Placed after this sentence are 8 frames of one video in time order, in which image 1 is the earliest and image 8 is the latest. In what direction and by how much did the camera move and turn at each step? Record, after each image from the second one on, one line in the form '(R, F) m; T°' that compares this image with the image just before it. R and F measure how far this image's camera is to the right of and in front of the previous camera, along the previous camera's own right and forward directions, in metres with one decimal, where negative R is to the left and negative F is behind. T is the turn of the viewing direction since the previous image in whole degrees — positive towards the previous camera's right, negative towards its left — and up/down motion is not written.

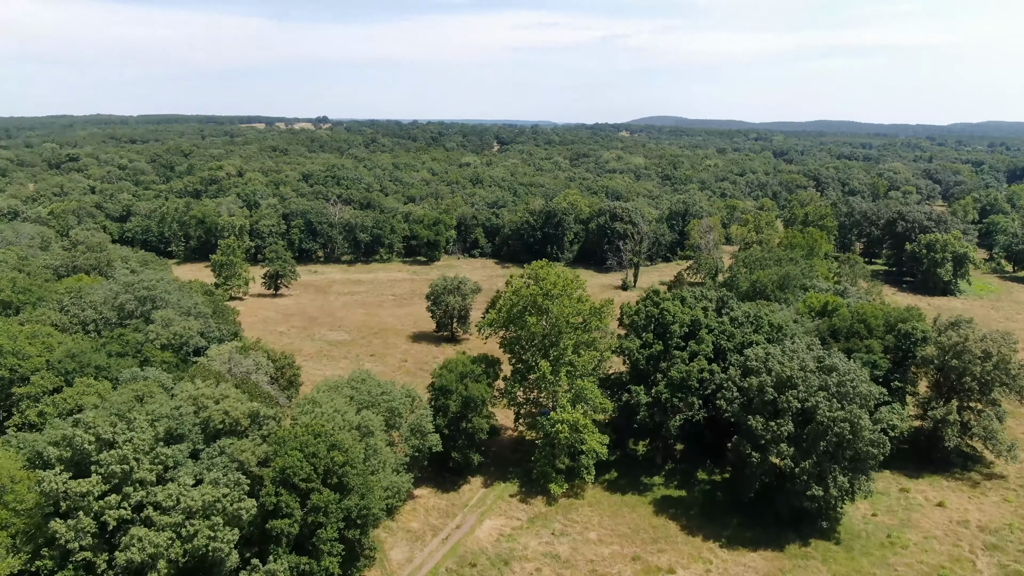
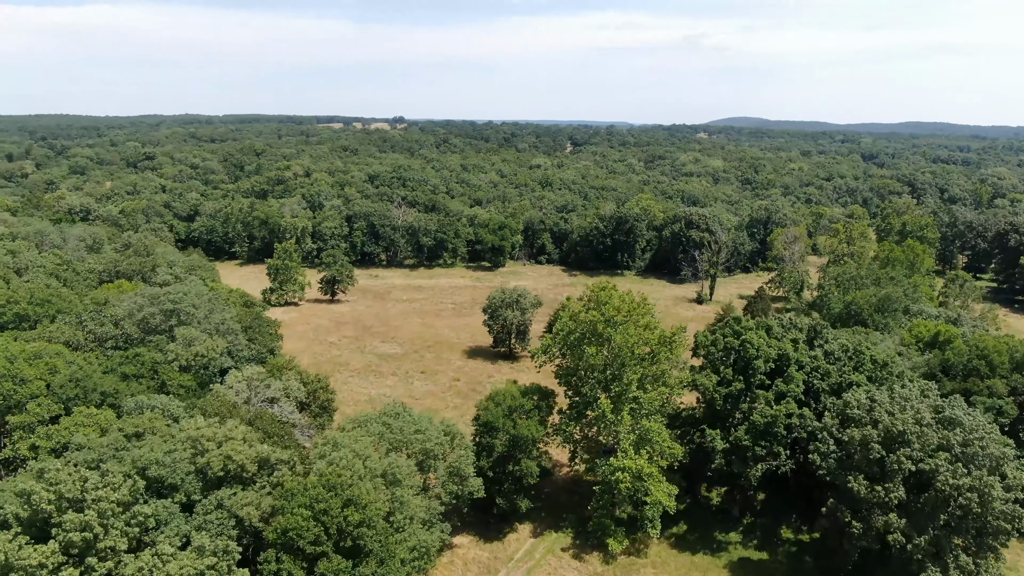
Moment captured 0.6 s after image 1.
(+0.5, +3.6) m; -5°
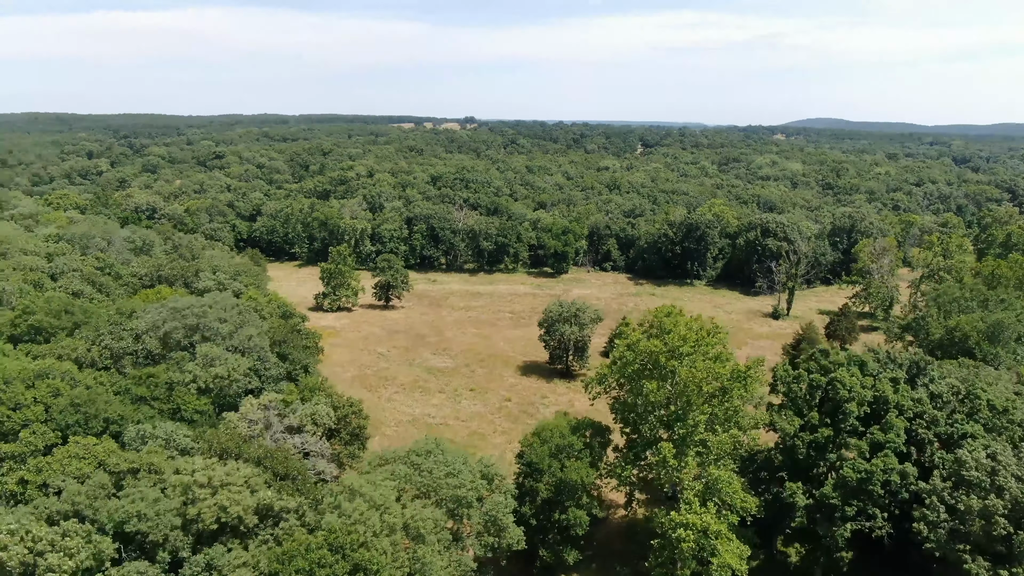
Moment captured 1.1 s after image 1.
(+0.5, +3.0) m; -5°
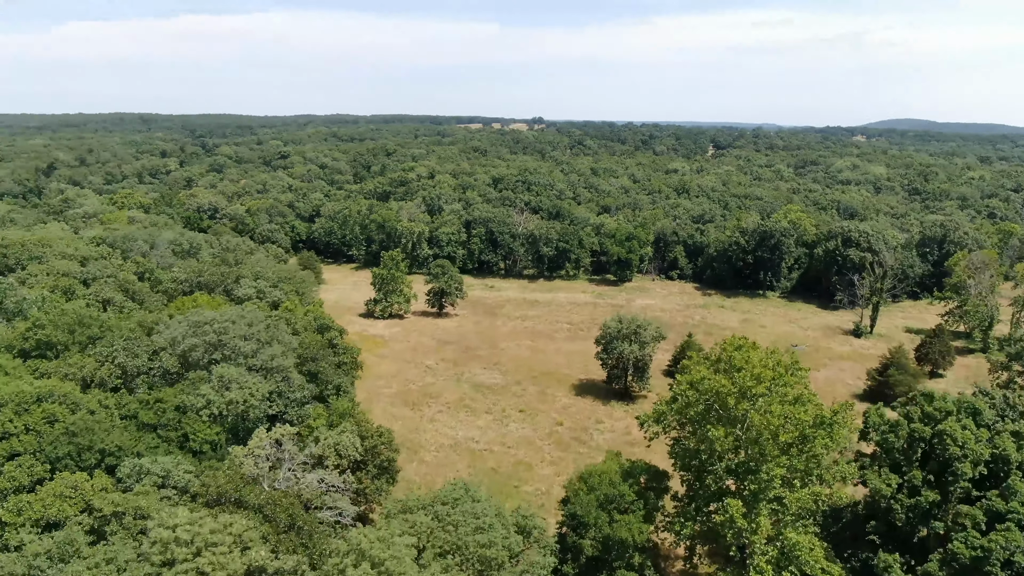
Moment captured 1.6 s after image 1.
(+0.5, +2.8) m; -5°
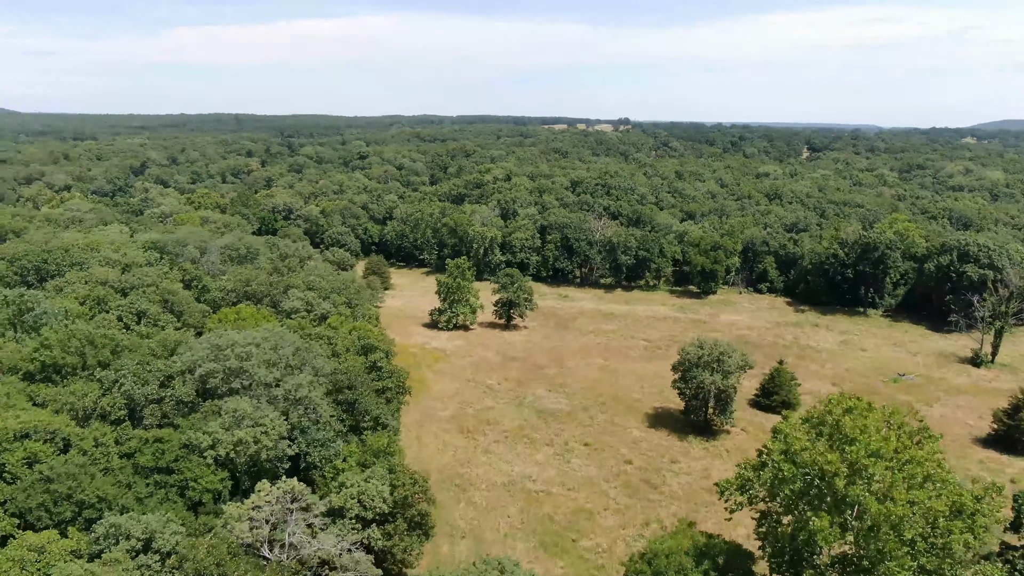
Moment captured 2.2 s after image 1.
(+0.6, +3.5) m; -6°
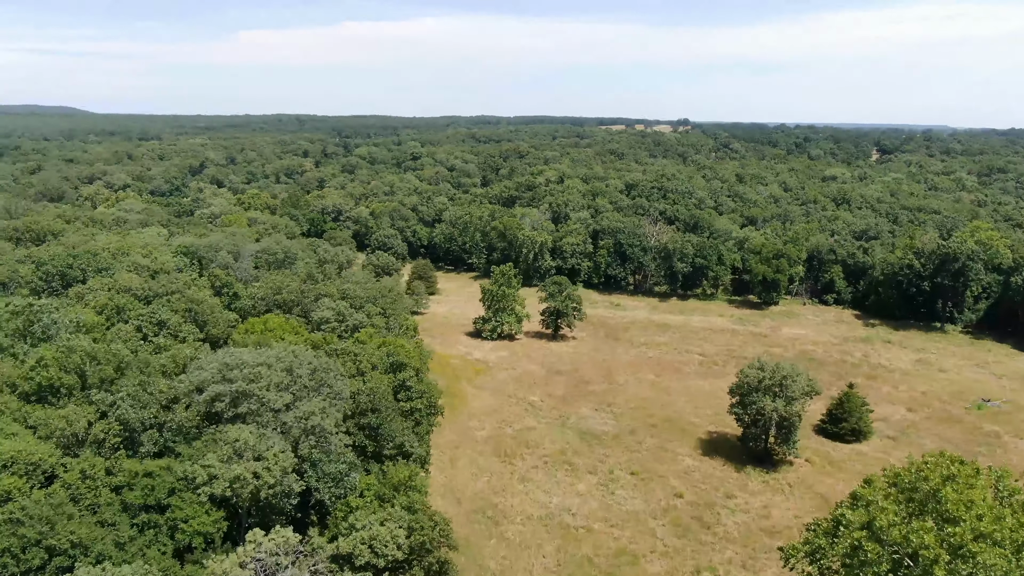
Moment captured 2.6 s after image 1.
(+0.5, +2.3) m; -4°
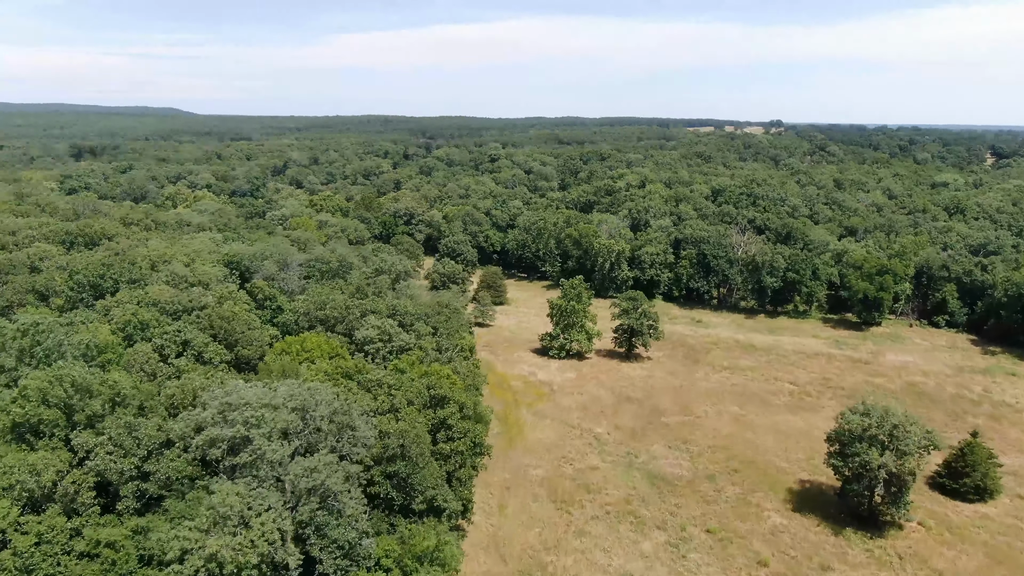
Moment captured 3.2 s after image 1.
(+0.7, +3.5) m; -6°
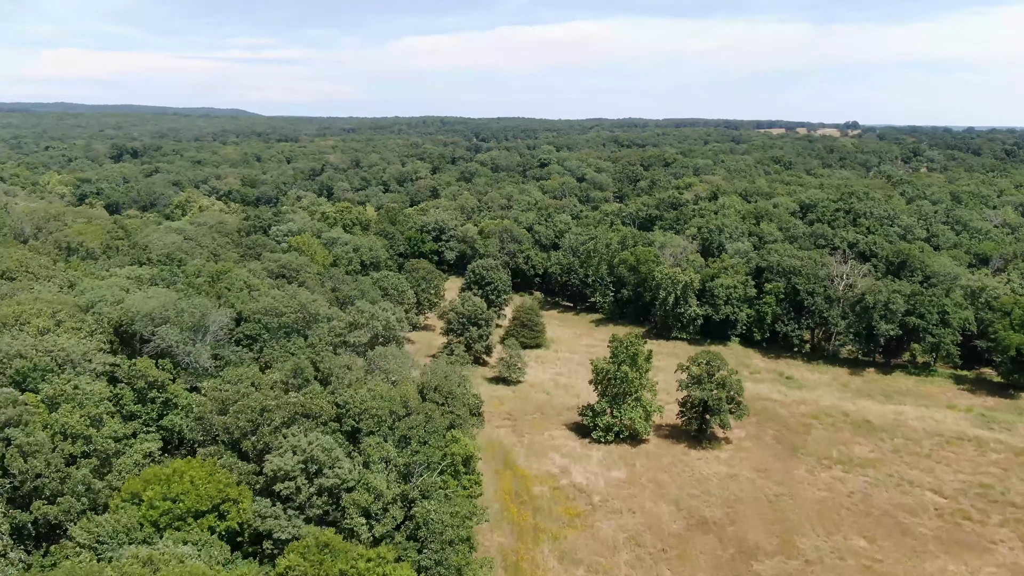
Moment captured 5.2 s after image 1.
(+1.1, +11.3) m; -4°
